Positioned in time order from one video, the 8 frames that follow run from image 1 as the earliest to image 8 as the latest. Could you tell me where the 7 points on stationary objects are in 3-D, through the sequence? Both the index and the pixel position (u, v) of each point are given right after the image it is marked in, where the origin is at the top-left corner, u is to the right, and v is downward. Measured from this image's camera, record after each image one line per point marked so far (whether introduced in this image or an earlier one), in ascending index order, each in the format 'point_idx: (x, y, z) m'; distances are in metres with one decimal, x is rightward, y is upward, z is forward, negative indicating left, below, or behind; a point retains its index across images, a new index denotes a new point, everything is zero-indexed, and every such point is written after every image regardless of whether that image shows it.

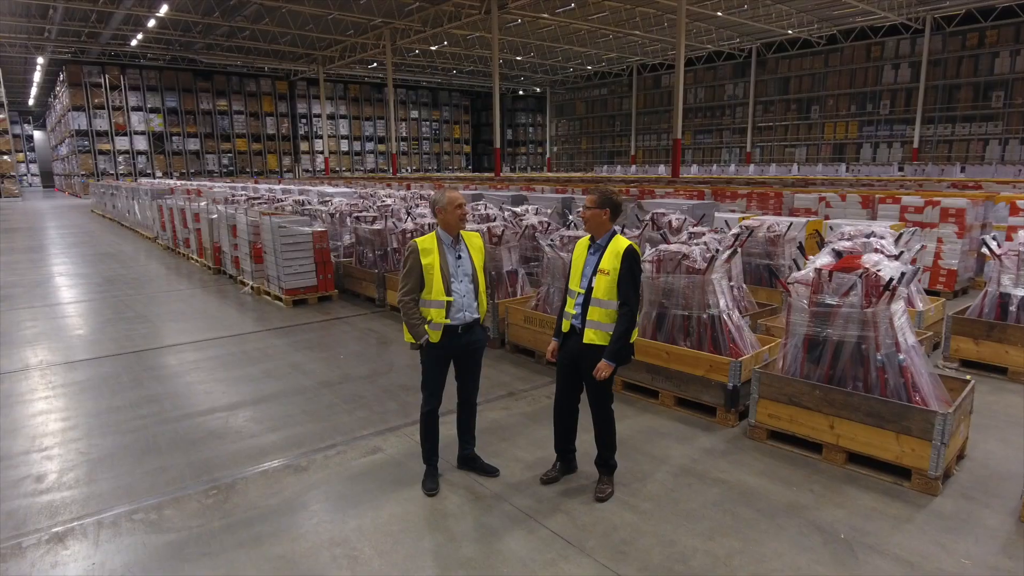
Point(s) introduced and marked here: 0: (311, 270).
0: (-2.0, +0.2, +6.3) m
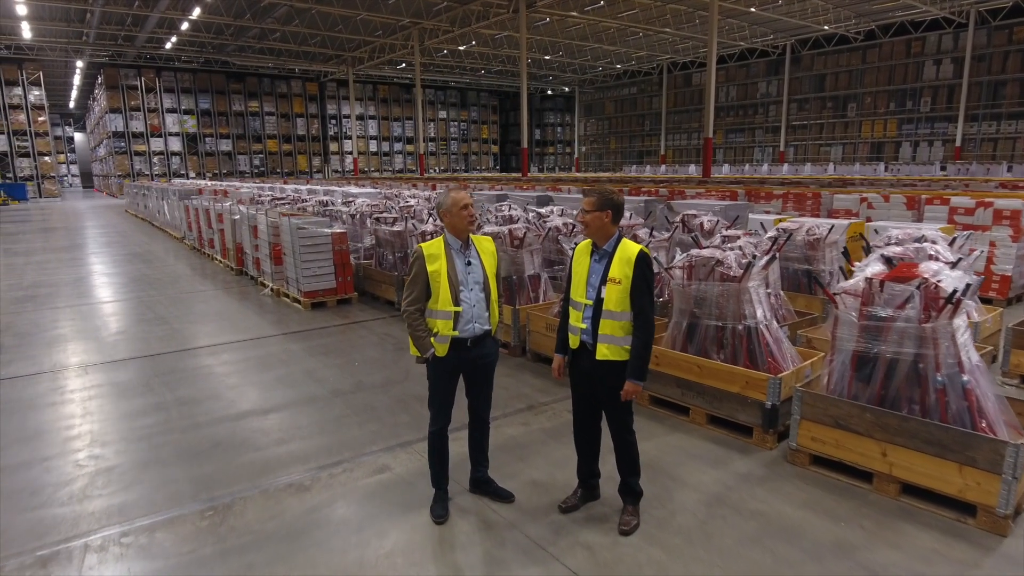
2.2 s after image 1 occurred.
0: (-1.8, +0.2, +6.2) m
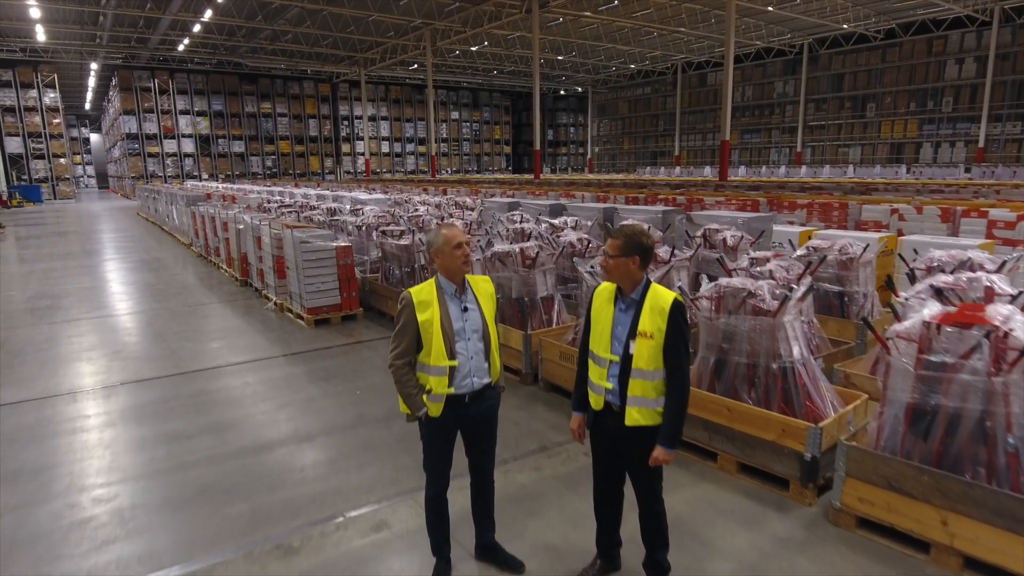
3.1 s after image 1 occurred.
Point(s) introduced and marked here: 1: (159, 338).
0: (-1.7, 0.0, +5.9) m
1: (-3.2, -0.4, +5.8) m
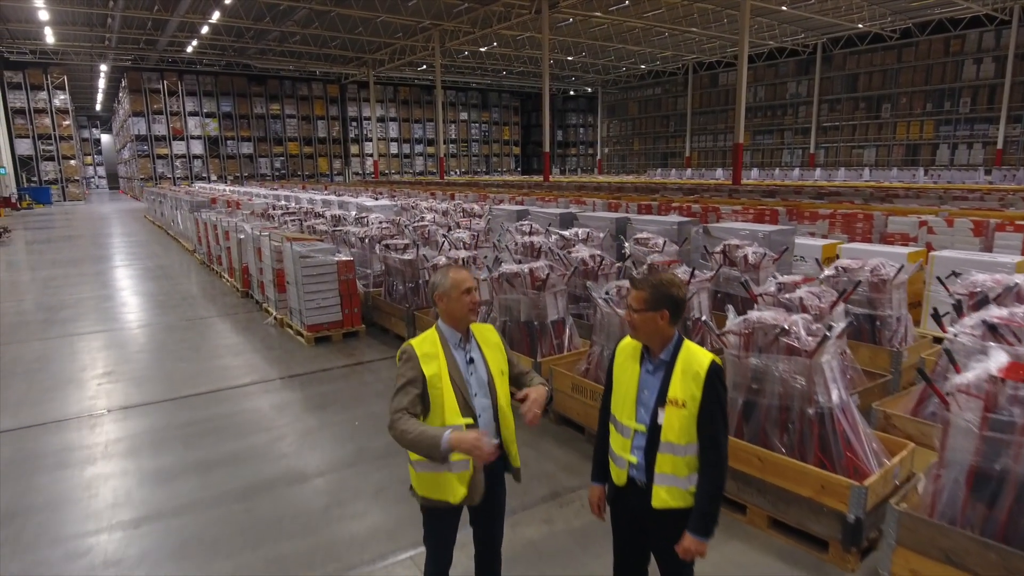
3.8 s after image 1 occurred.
0: (-1.6, -0.1, +5.7) m
1: (-3.1, -0.6, +5.6) m
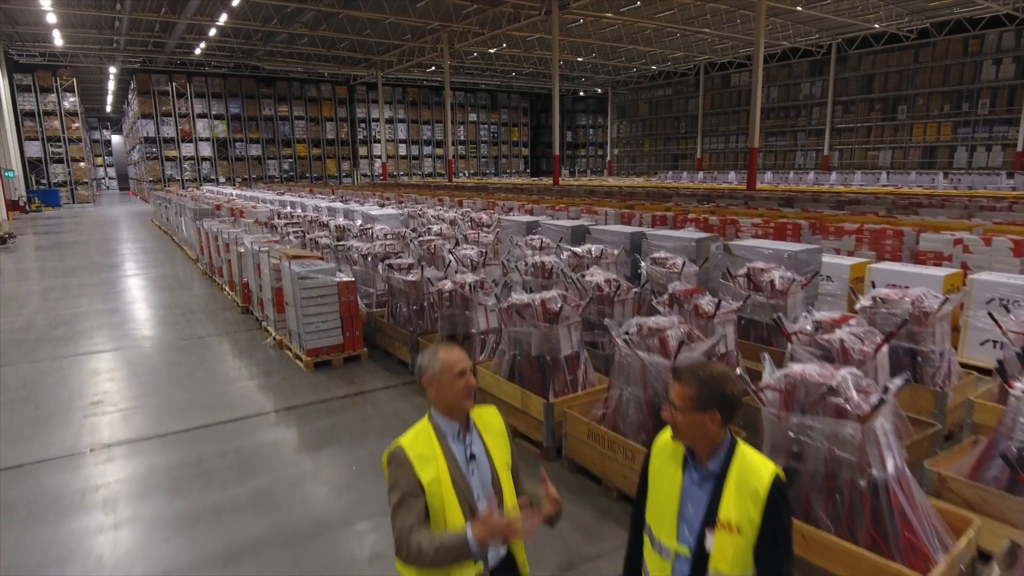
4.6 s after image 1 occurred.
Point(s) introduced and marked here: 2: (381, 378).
0: (-1.5, -0.3, +5.4) m
1: (-3.0, -0.8, +5.4) m
2: (-1.1, -0.7, +5.2) m
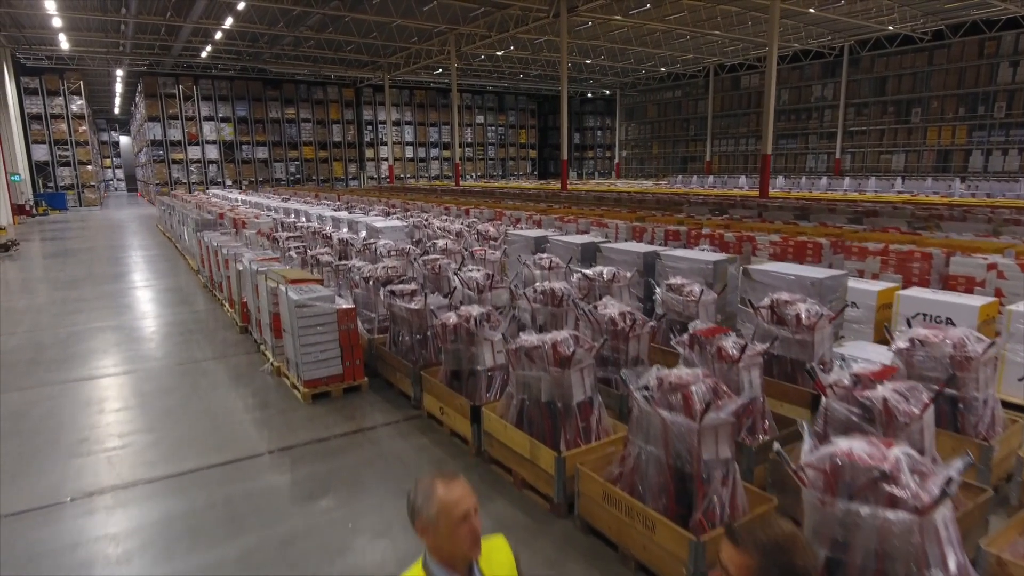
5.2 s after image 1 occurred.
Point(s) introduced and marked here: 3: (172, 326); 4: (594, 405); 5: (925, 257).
0: (-1.4, -0.5, +5.2) m
1: (-3.0, -1.0, +5.1) m
2: (-1.0, -0.9, +4.9) m
3: (-4.3, -0.5, +8.2) m
4: (+0.5, -0.7, +3.6) m
5: (+3.8, +0.3, +5.9) m
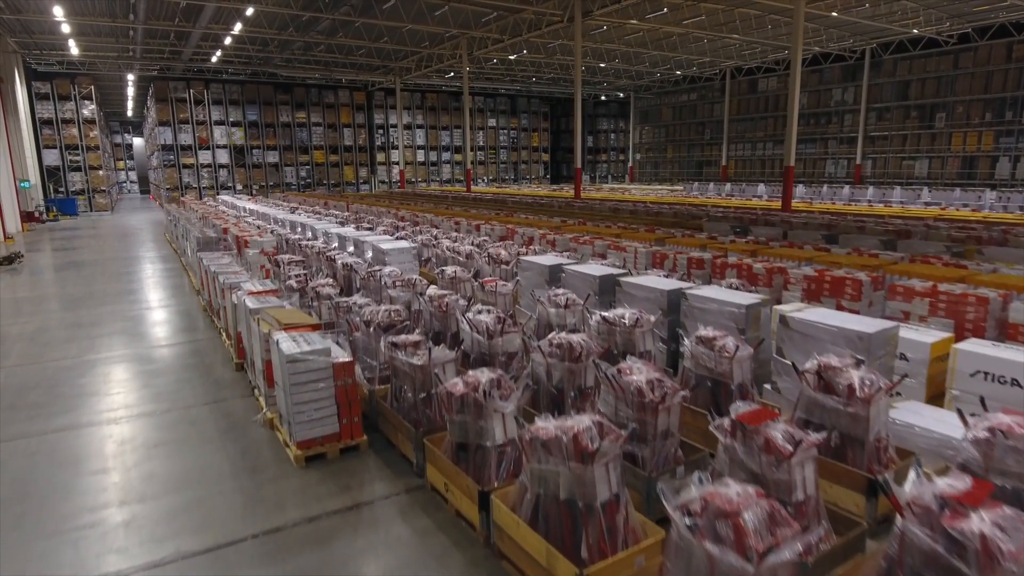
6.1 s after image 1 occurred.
0: (-1.3, -0.9, +4.7) m
1: (-2.9, -1.4, +4.7) m
2: (-0.9, -1.3, +4.5) m
3: (-4.2, -0.8, +7.8) m
4: (+0.5, -1.0, +3.1) m
5: (+3.9, -0.1, +5.4) m
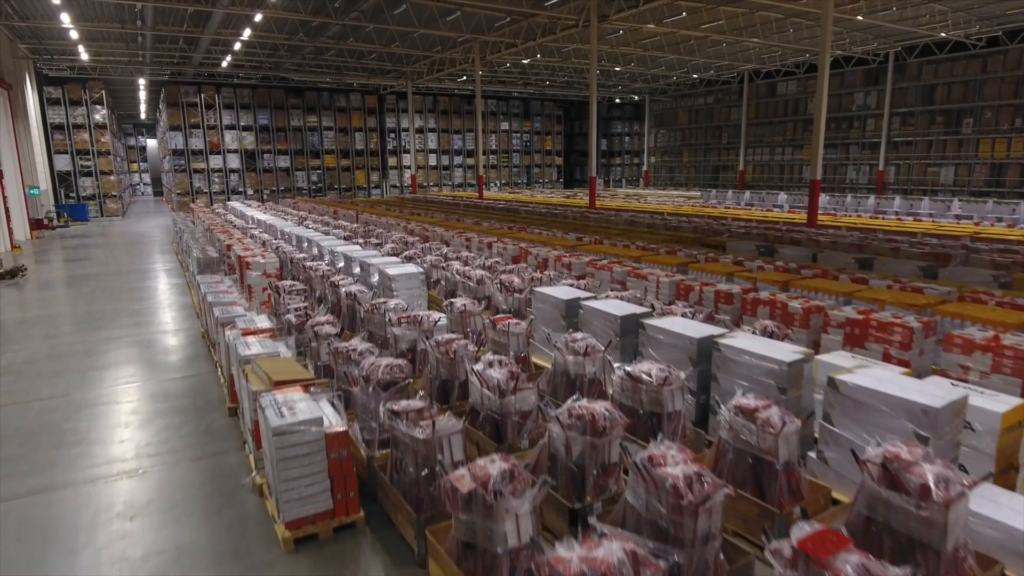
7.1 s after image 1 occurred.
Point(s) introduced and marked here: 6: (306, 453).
0: (-1.2, -1.3, +4.2) m
1: (-2.8, -1.8, +4.2) m
2: (-0.8, -1.7, +4.0) m
3: (-4.0, -1.2, +7.3) m
4: (+0.6, -1.5, +2.6) m
5: (+4.0, -0.5, +4.8) m
6: (-1.3, -1.1, +4.1) m
